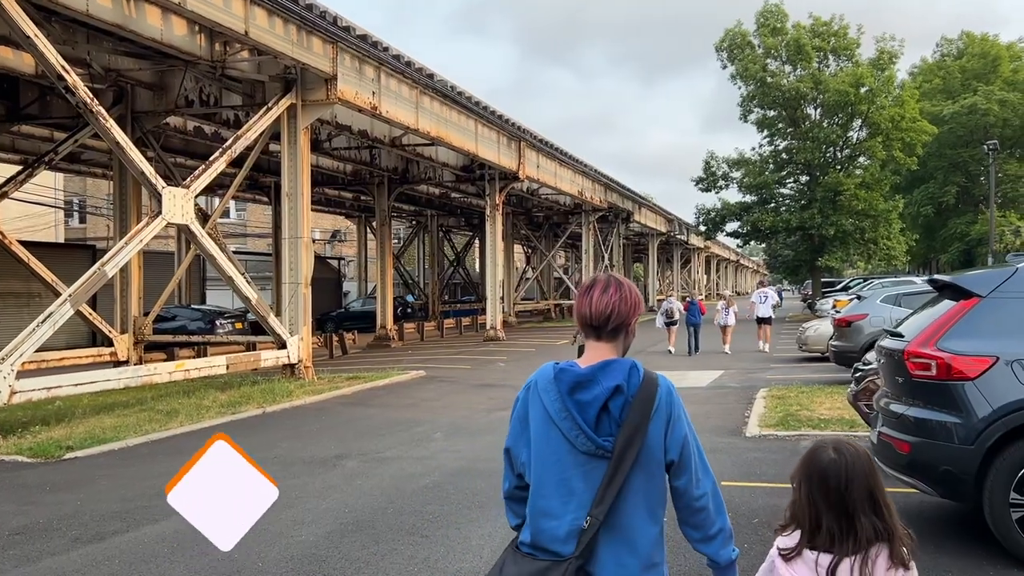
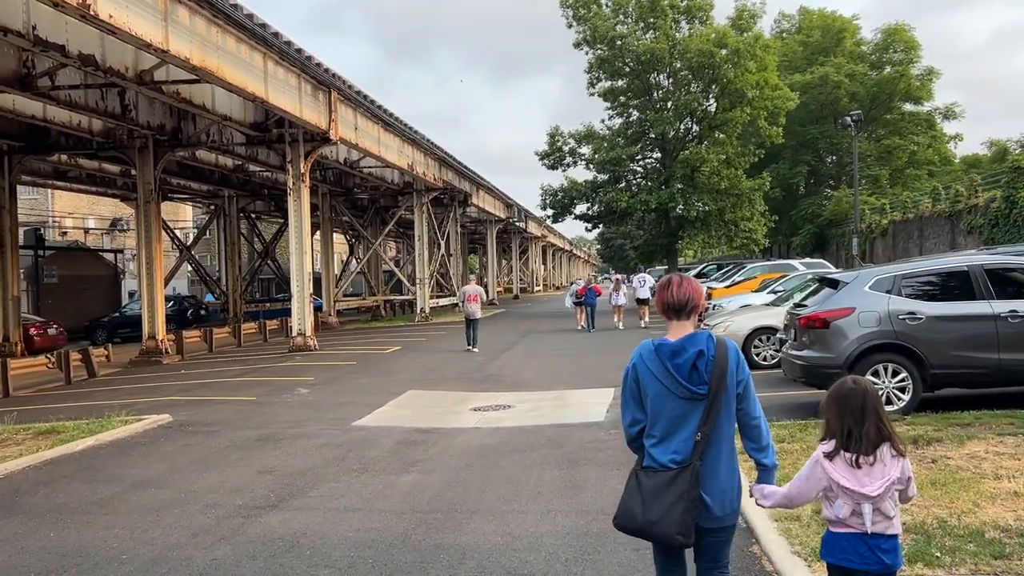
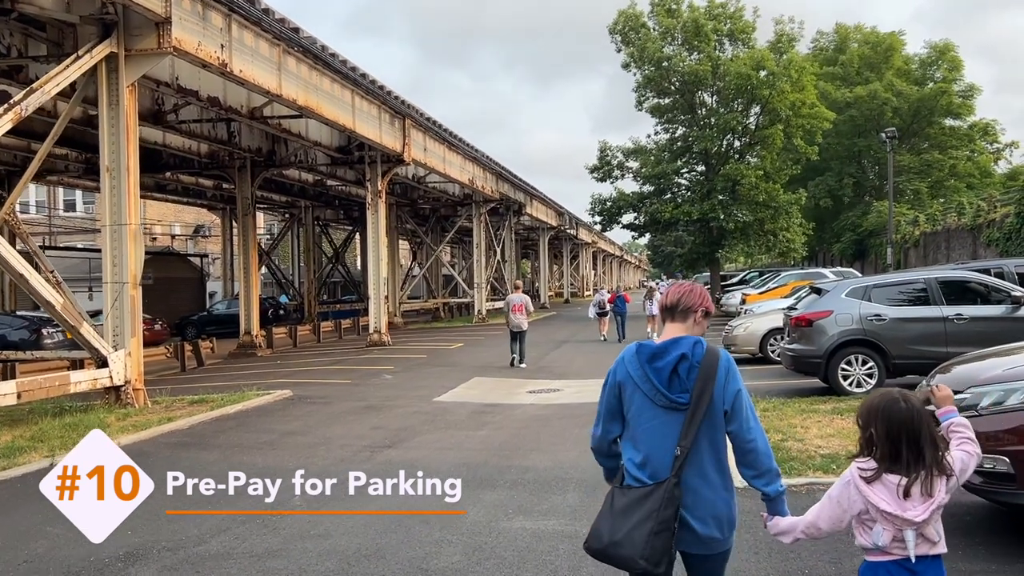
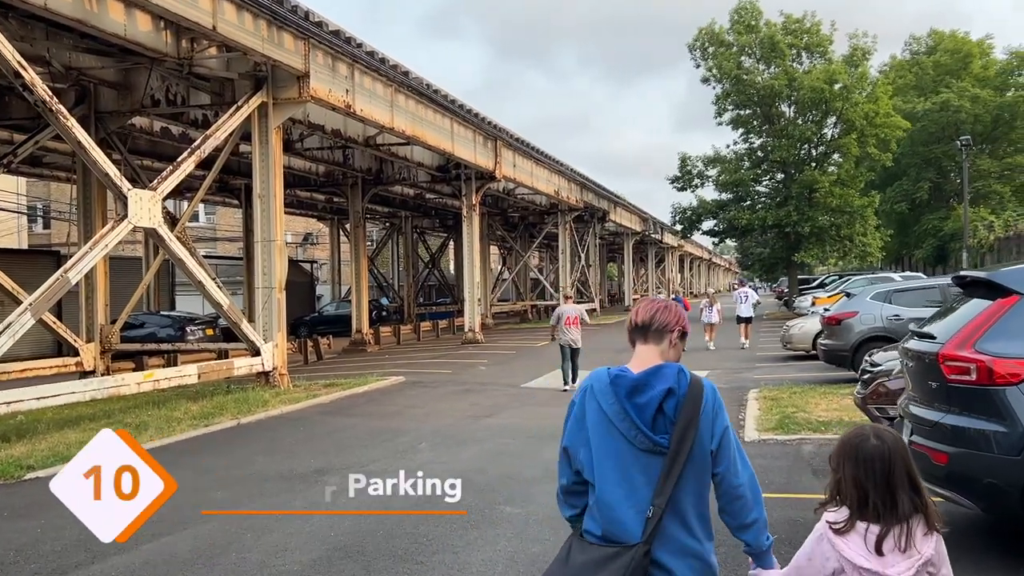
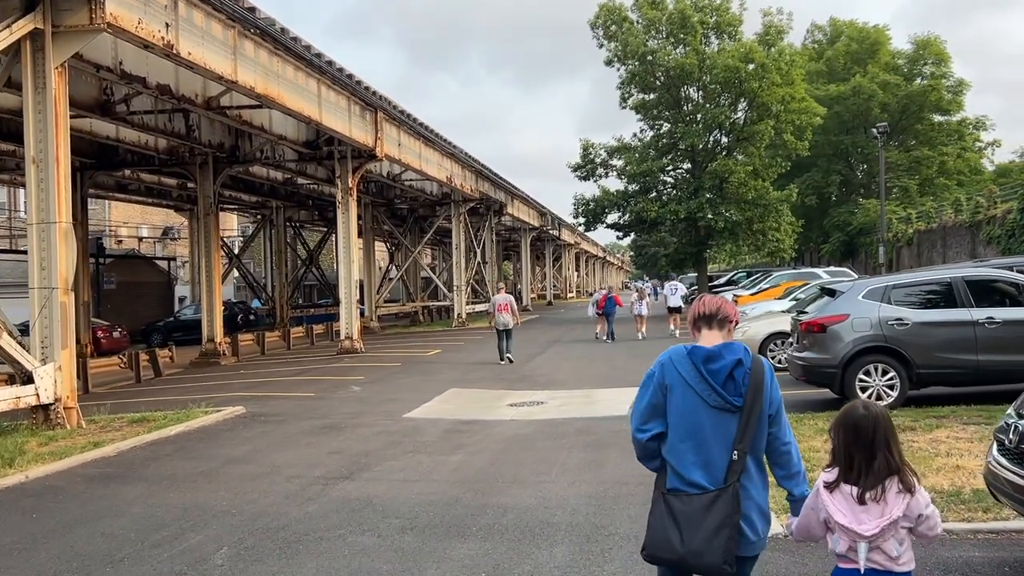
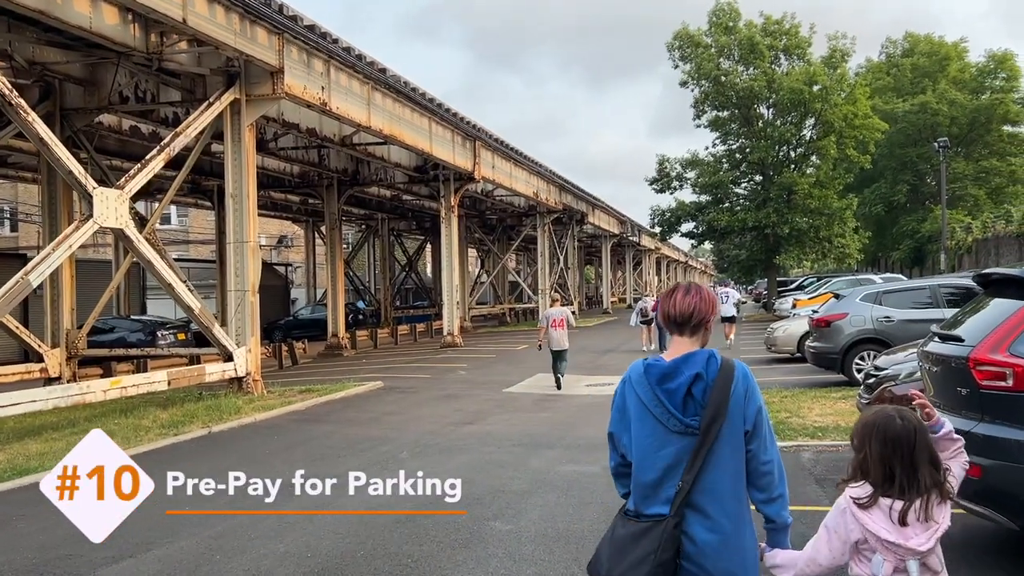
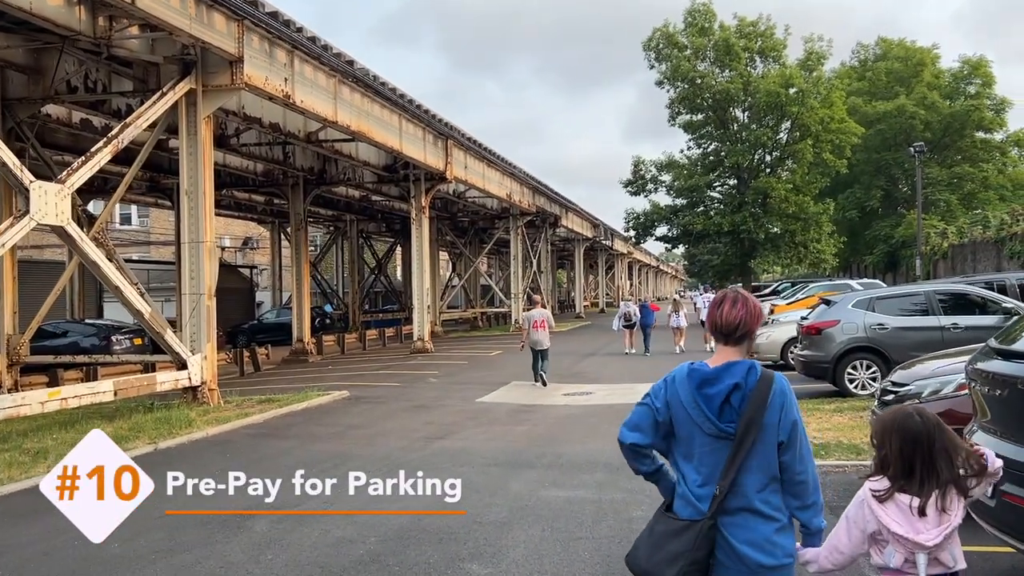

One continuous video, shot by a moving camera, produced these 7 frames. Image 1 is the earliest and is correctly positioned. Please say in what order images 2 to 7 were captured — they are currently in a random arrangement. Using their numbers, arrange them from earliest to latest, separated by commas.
4, 6, 7, 3, 5, 2
